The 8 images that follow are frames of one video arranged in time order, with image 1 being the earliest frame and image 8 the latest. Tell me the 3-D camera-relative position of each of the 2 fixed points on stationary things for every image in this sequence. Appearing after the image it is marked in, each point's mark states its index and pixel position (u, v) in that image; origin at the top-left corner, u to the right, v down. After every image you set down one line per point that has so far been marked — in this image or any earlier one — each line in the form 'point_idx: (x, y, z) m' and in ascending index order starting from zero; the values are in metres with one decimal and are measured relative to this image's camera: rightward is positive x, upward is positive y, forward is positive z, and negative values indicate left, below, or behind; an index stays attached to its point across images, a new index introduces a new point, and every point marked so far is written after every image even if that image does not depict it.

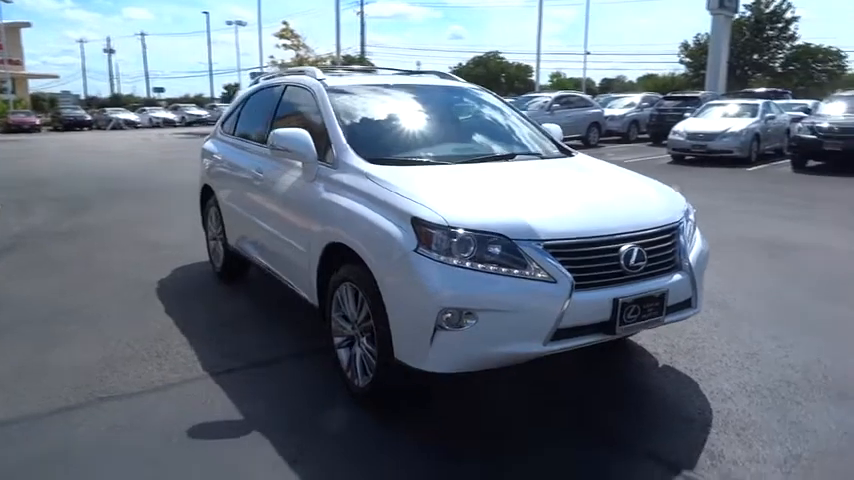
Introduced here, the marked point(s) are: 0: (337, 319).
0: (-0.6, -0.5, +4.2) m
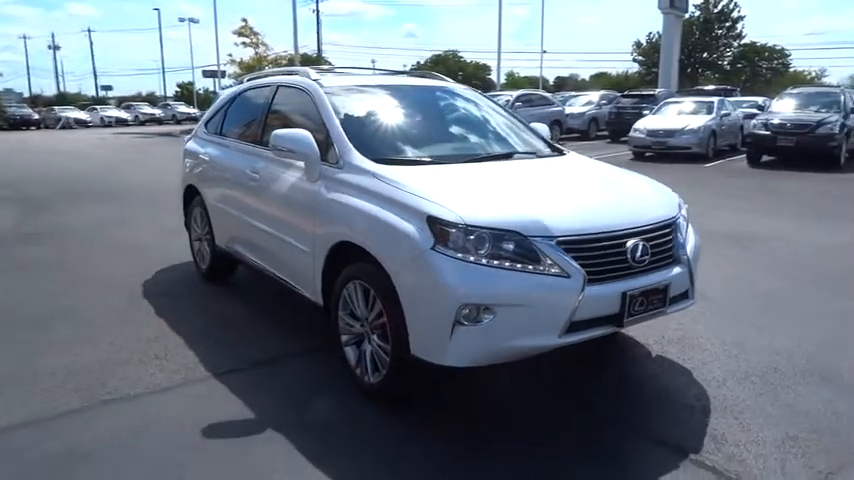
0: (-0.5, -0.5, +4.2) m
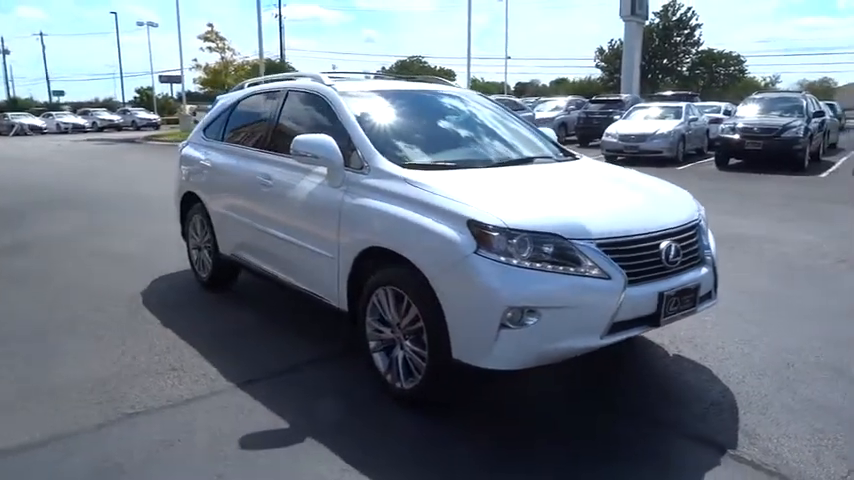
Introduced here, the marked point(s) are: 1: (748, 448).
0: (-0.3, -0.5, +4.2) m
1: (+1.7, -1.1, +3.5) m
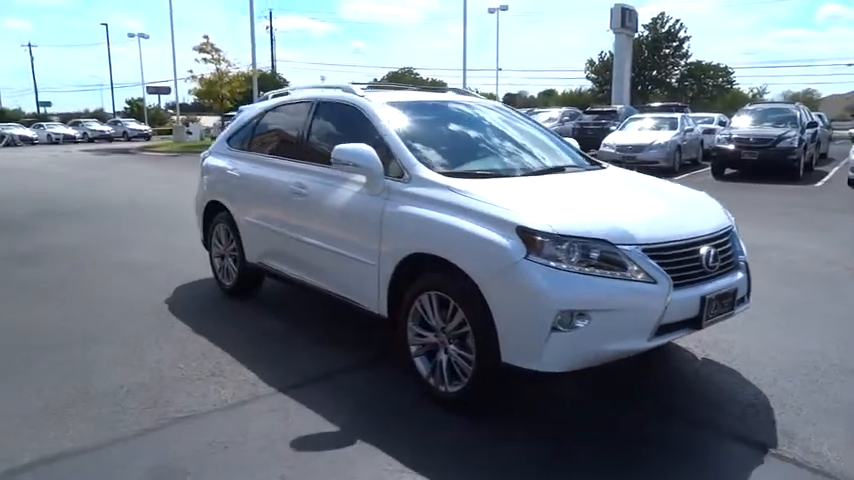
0: (-0.1, -0.6, +4.3) m
1: (+2.0, -1.1, +3.7) m
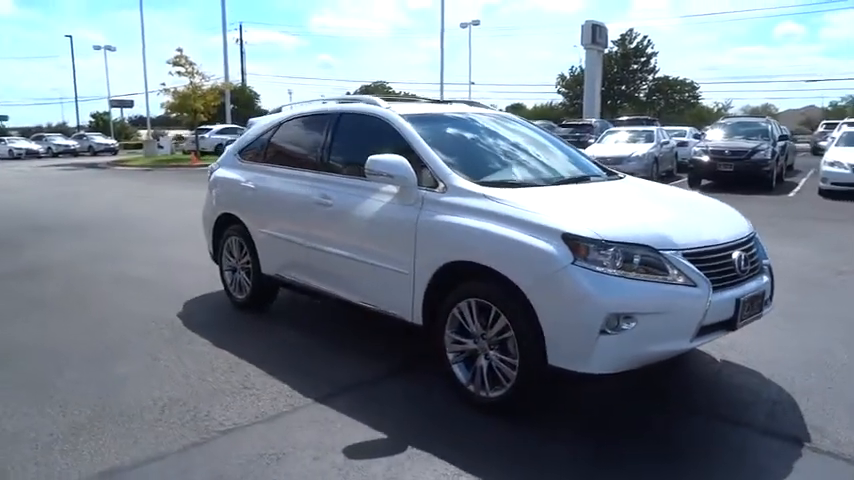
0: (+0.2, -0.6, +4.3) m
1: (+2.3, -1.2, +3.8) m
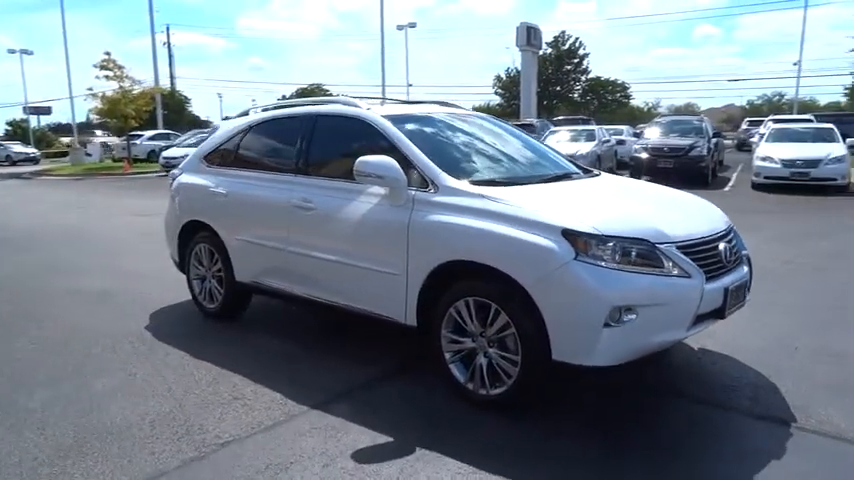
0: (+0.1, -0.6, +4.3) m
1: (+2.3, -1.1, +4.0) m
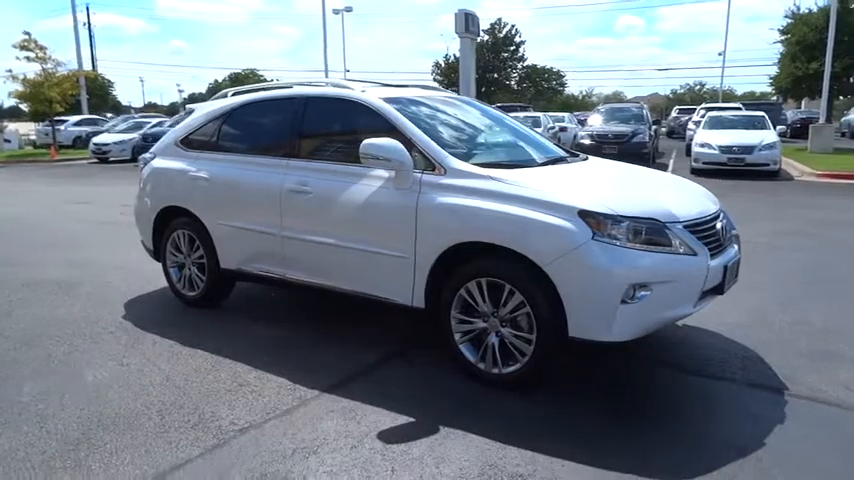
0: (+0.2, -0.5, +4.4) m
1: (+2.4, -1.0, +4.3) m
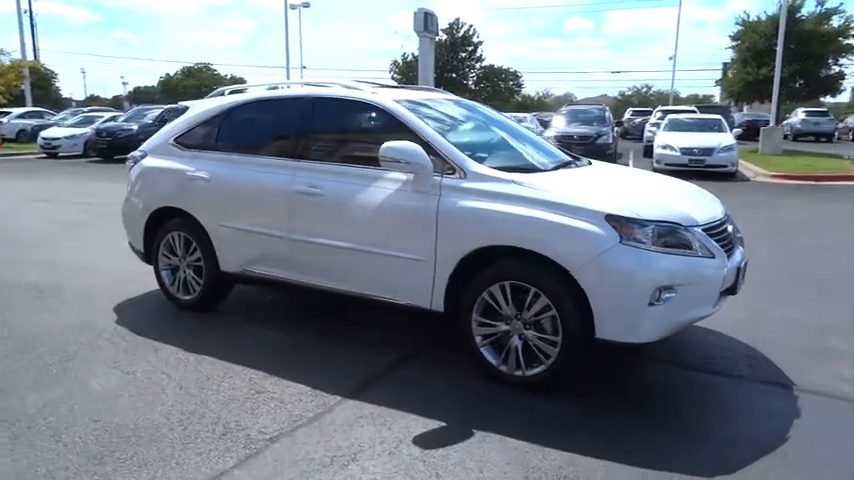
0: (+0.4, -0.5, +4.4) m
1: (+2.6, -1.0, +4.5) m
